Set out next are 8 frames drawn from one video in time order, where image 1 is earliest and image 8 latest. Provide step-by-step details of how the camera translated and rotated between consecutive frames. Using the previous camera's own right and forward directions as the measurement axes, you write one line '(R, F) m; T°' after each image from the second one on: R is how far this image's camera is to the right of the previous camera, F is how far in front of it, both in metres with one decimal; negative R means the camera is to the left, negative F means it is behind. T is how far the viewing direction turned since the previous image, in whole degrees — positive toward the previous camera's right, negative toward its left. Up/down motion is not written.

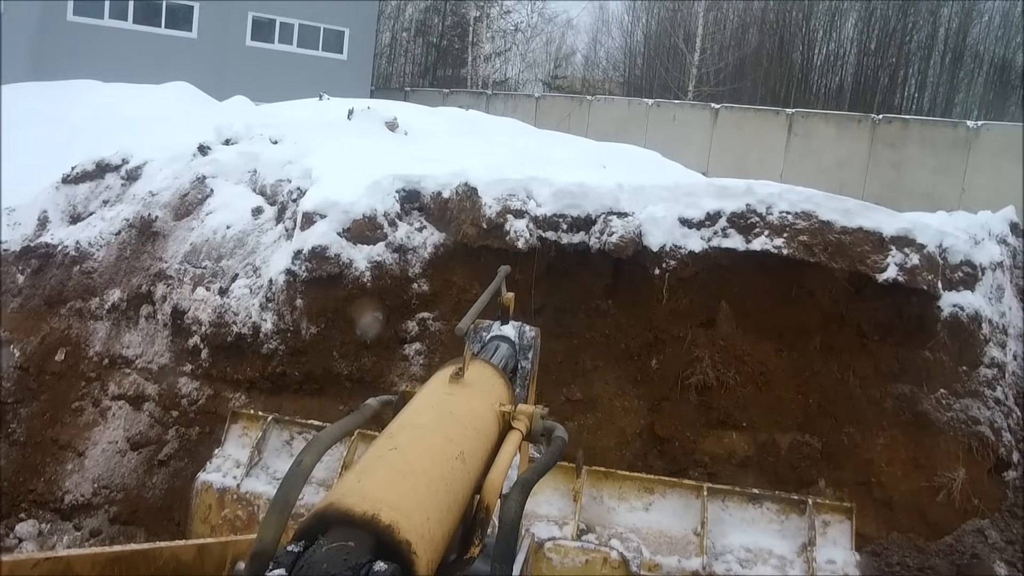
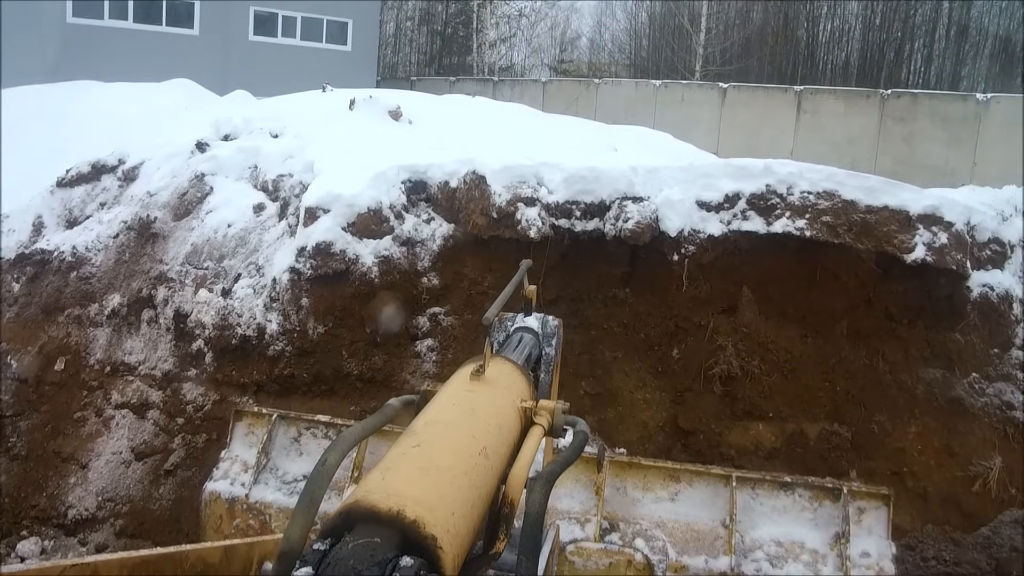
(0.0, +0.2) m; -1°
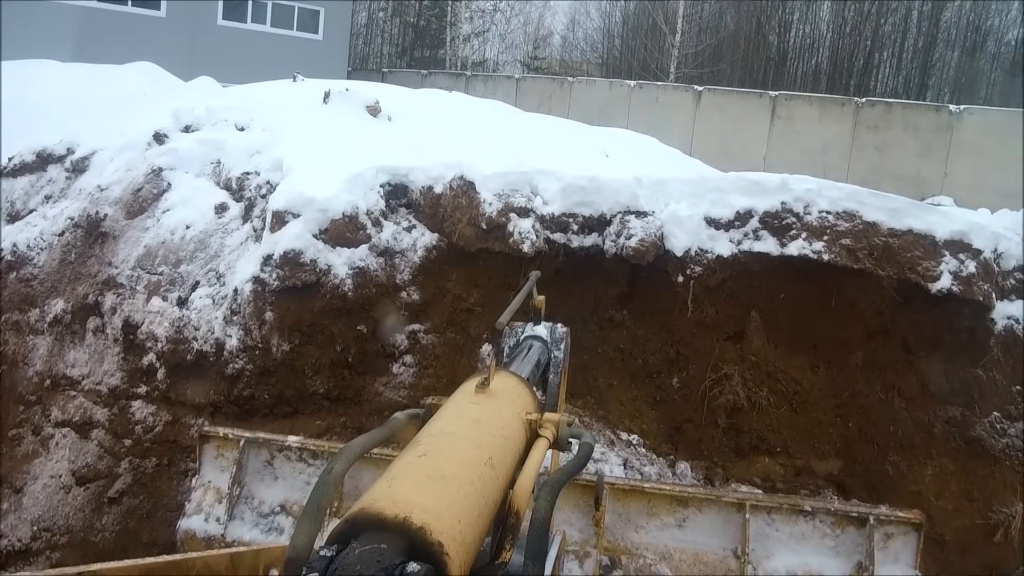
(-0.2, +0.5) m; +3°
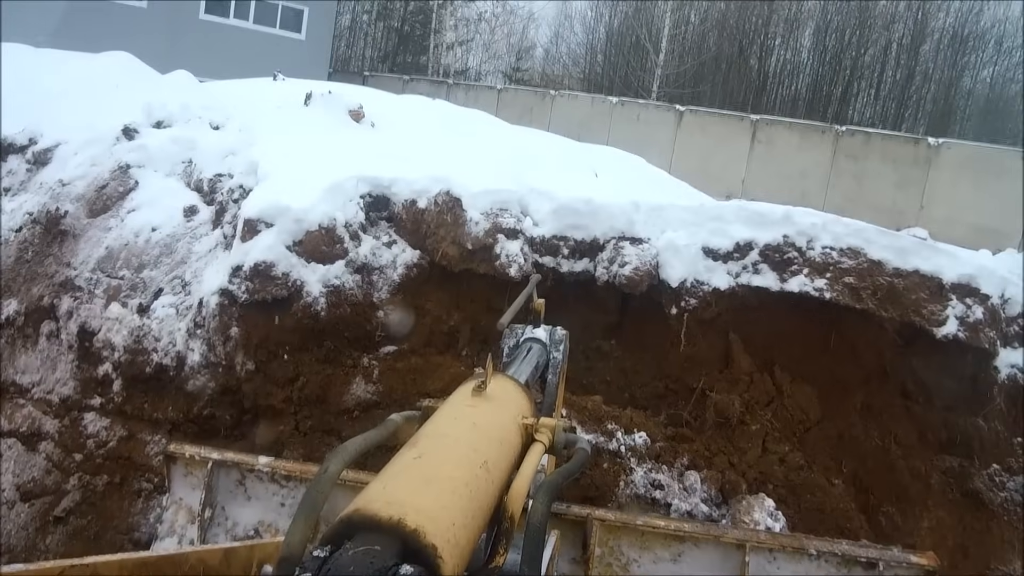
(-0.1, +0.3) m; +2°
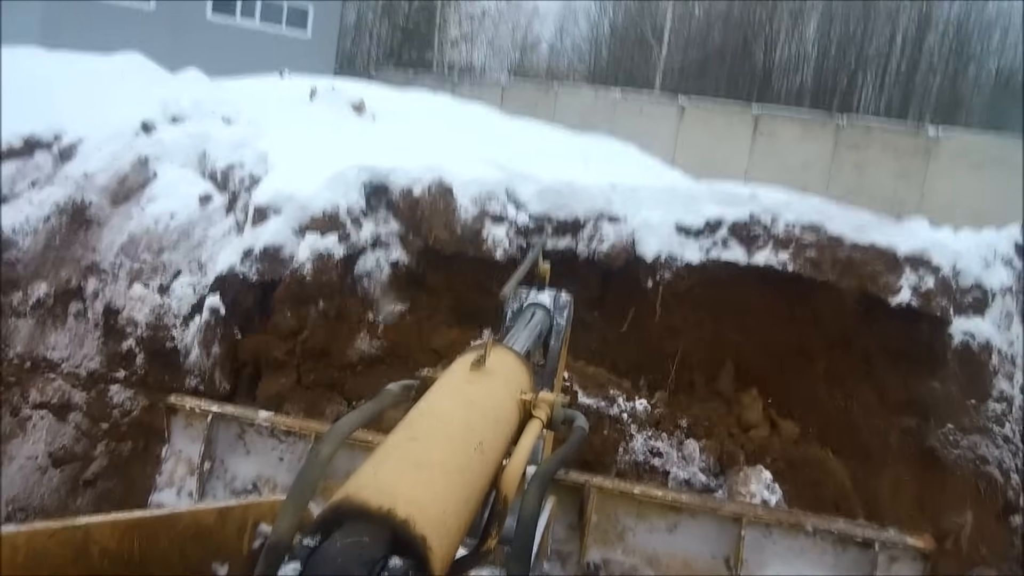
(+0.1, -0.4) m; -1°
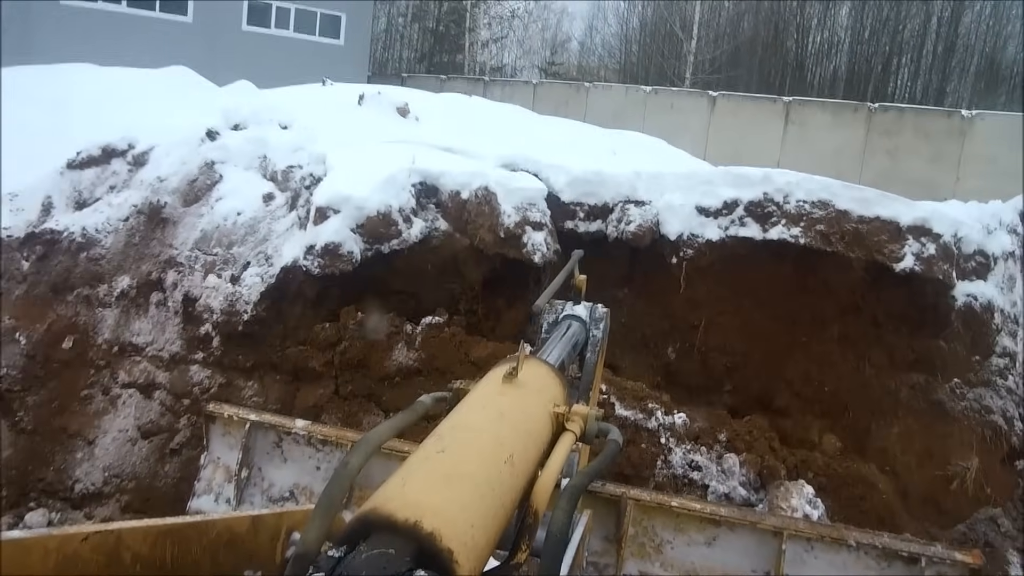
(0.0, -0.6) m; -3°
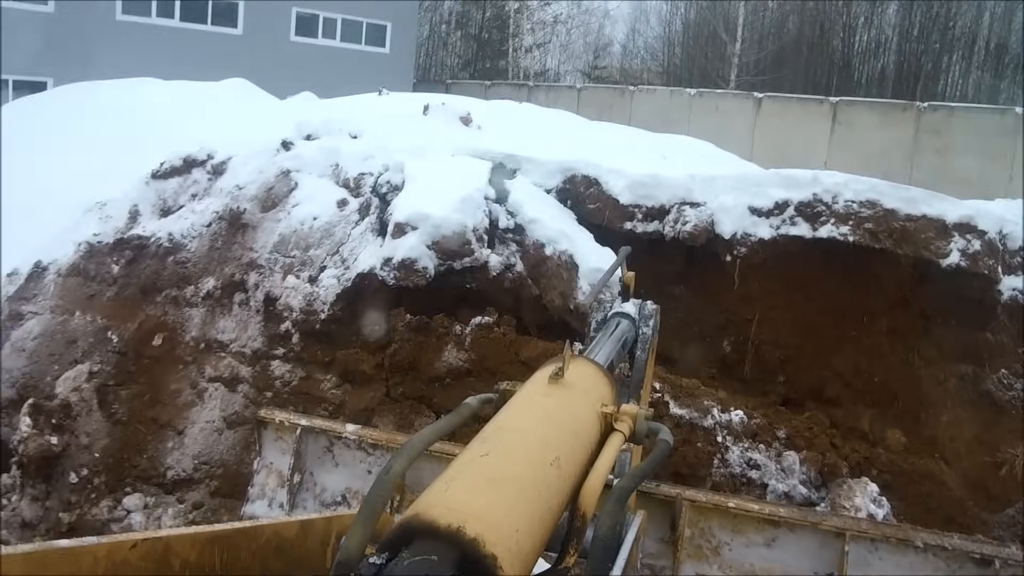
(-0.2, -0.4) m; -3°
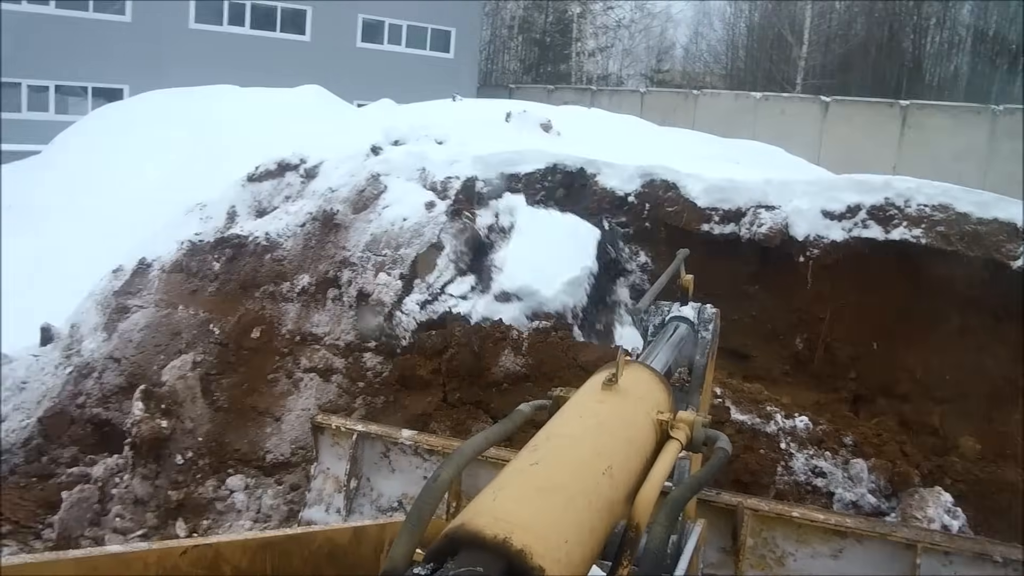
(-0.2, -0.5) m; -4°
